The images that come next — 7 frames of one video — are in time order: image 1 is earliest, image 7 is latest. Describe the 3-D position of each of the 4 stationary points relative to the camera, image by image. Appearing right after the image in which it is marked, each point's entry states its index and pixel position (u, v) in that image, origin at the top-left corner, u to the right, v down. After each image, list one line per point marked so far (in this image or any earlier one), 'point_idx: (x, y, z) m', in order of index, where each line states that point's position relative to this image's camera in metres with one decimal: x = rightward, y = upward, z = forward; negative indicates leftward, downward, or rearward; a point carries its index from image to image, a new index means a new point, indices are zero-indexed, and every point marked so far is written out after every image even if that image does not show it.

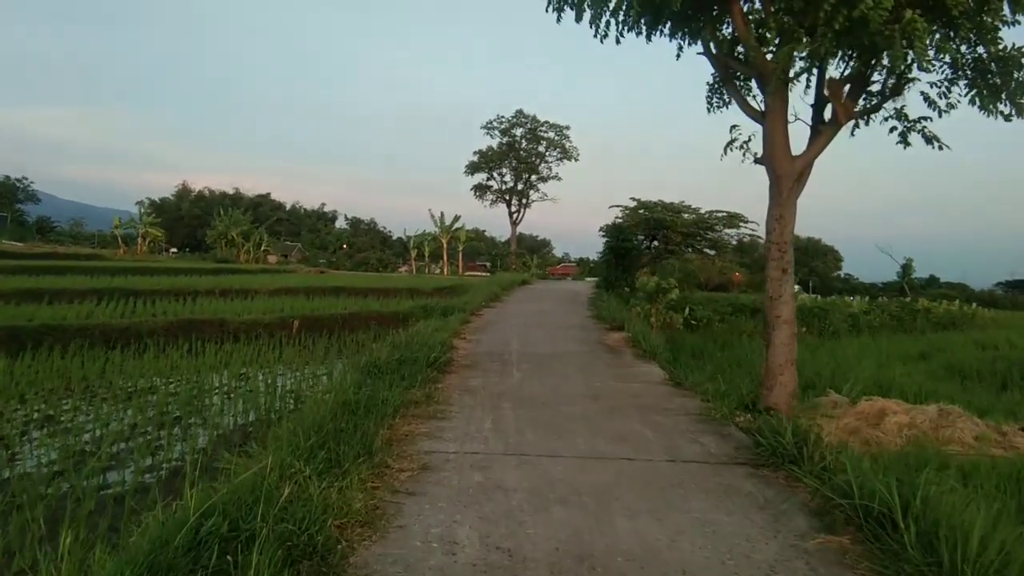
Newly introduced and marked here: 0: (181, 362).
0: (-3.6, -0.8, +8.9) m
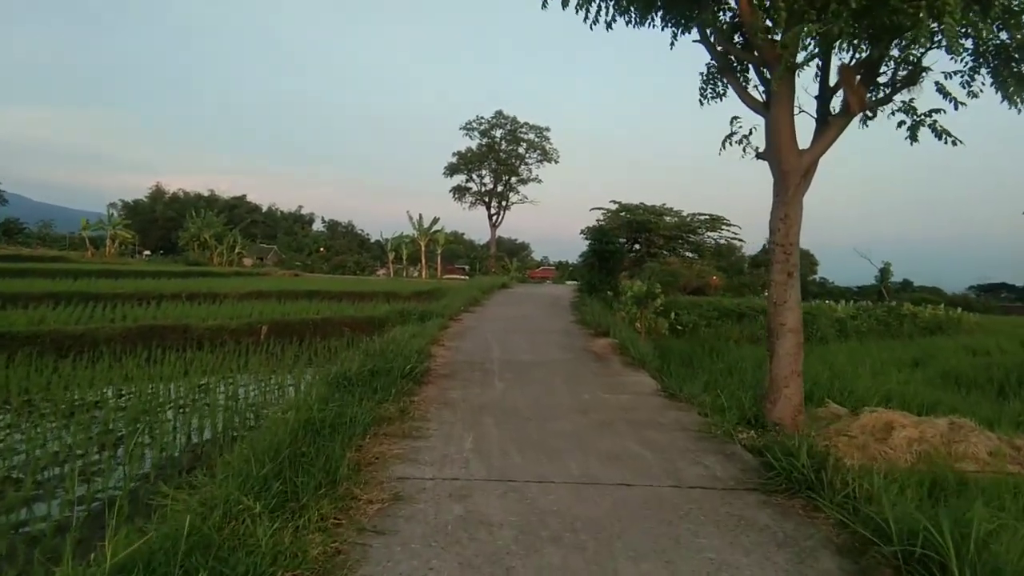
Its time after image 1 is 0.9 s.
0: (-3.8, -0.9, +8.3) m
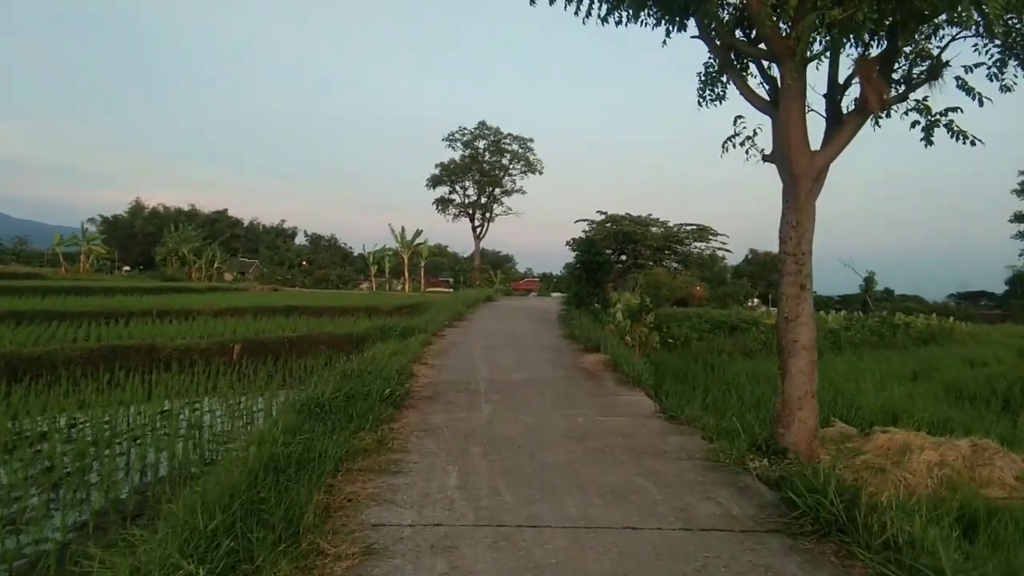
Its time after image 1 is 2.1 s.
0: (-3.9, -1.0, +7.7) m
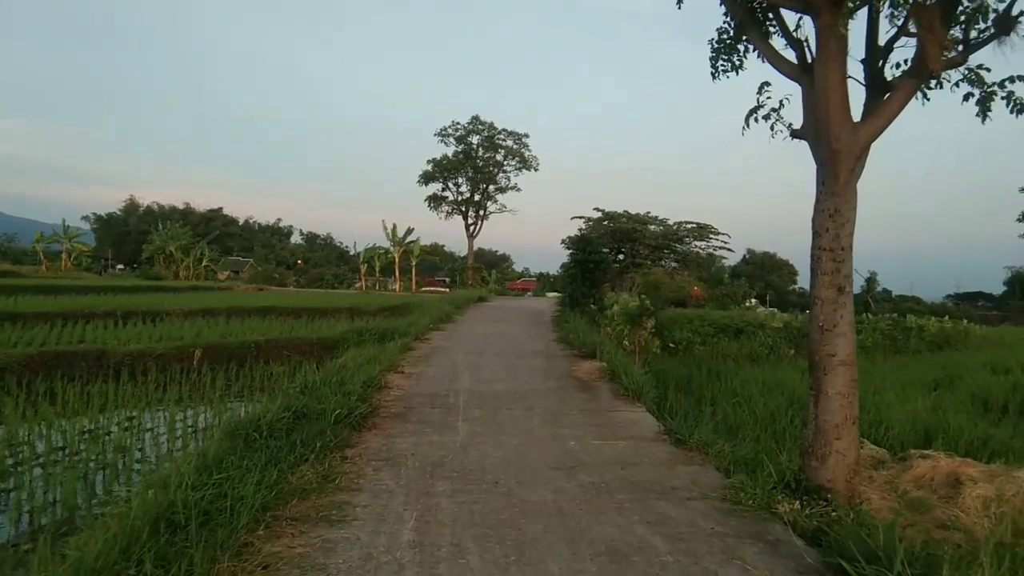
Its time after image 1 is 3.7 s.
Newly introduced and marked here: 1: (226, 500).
0: (-4.1, -1.0, +6.7) m
1: (-1.2, -0.9, +3.5) m
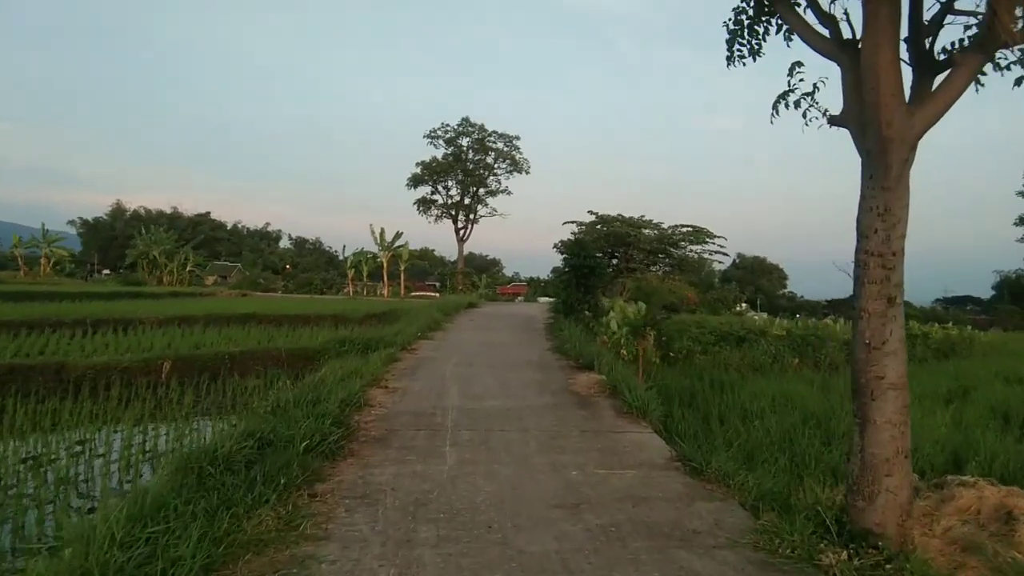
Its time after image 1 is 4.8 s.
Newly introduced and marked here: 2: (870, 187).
0: (-4.1, -1.1, +6.0) m
1: (-1.2, -1.0, +2.9) m
2: (+1.6, +0.5, +3.7) m
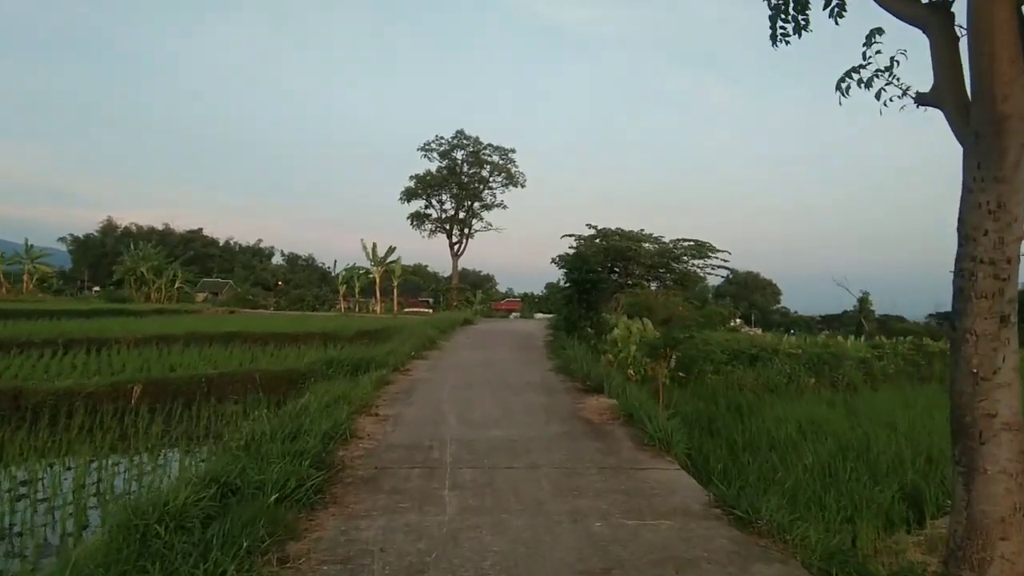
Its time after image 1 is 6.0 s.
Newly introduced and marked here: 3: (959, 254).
0: (-4.1, -1.2, +5.2) m
1: (-1.2, -1.0, +2.1) m
2: (+1.7, +0.4, +2.9) m
3: (+1.6, +0.1, +3.0) m
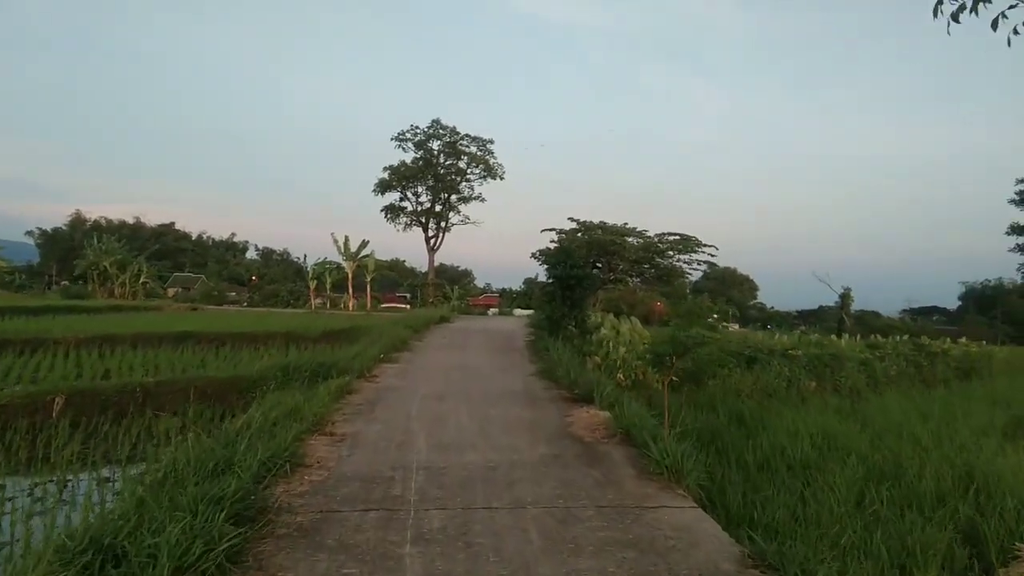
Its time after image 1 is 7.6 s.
0: (-4.2, -1.2, +4.1) m
1: (-1.2, -1.0, +1.1) m
2: (+1.6, +0.4, +2.0) m
3: (+1.6, +0.1, +2.0) m
